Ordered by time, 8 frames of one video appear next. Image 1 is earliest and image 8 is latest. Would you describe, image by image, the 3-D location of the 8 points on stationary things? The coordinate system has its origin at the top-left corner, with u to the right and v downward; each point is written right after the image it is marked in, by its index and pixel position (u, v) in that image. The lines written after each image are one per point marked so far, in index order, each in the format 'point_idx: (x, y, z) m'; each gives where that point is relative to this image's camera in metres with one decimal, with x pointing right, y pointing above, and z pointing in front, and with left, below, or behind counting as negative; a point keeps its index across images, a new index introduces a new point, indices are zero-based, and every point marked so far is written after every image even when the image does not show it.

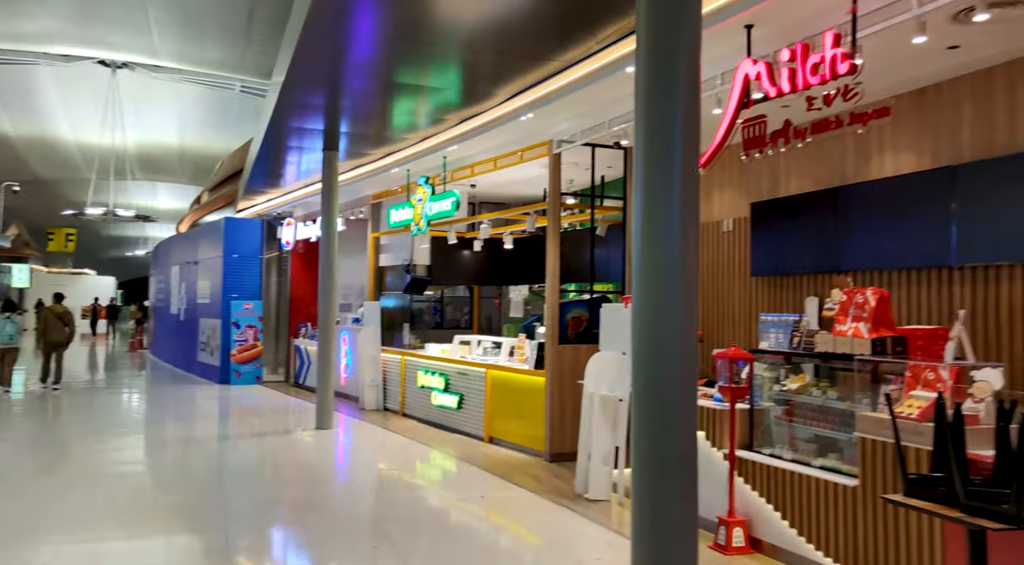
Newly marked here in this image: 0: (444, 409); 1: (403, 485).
0: (-0.7, -1.3, +8.4) m
1: (-0.8, -1.6, +6.5) m
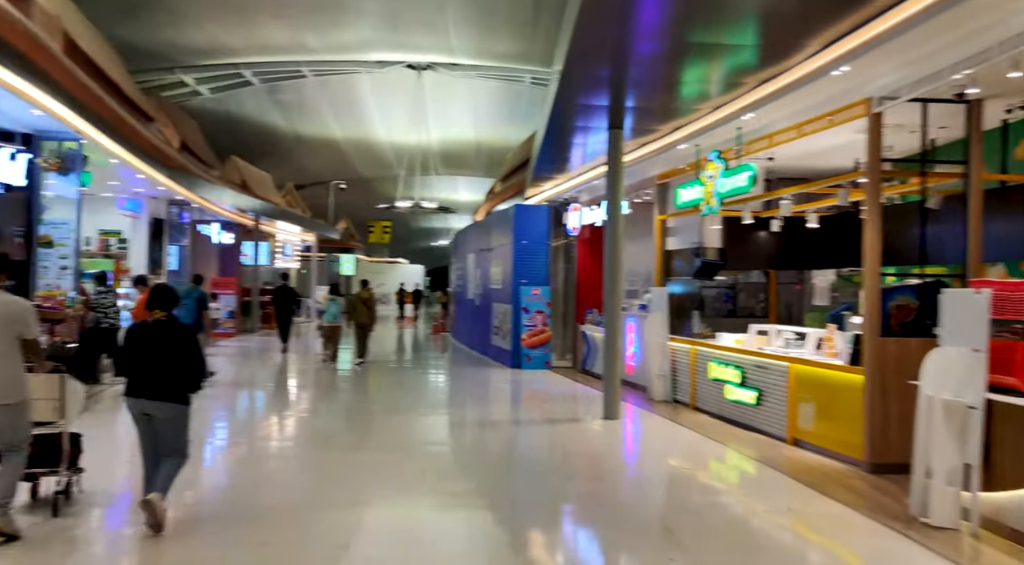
0: (+2.1, -1.1, +7.8) m
1: (+1.3, -1.5, +6.0) m
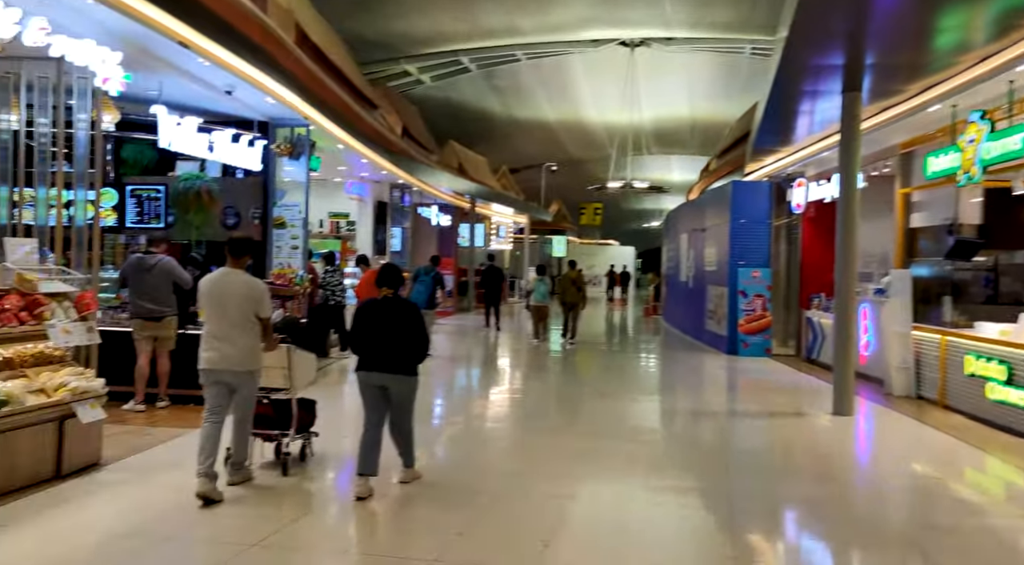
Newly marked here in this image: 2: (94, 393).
0: (+3.9, -1.0, +6.7) m
1: (+2.7, -1.3, +5.2) m
2: (-2.5, -0.7, +5.1) m
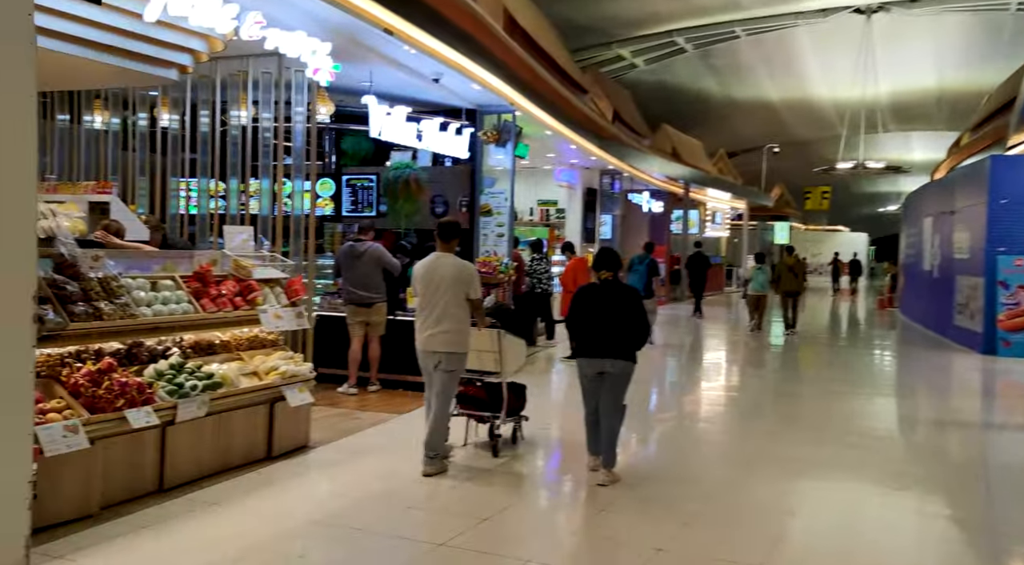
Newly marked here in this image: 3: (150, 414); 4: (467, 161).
0: (+5.4, -0.9, +5.2) m
1: (+3.8, -1.3, +4.0) m
2: (-1.3, -0.6, +5.2) m
3: (-1.8, -0.6, +4.1) m
4: (-0.5, +1.4, +9.7) m
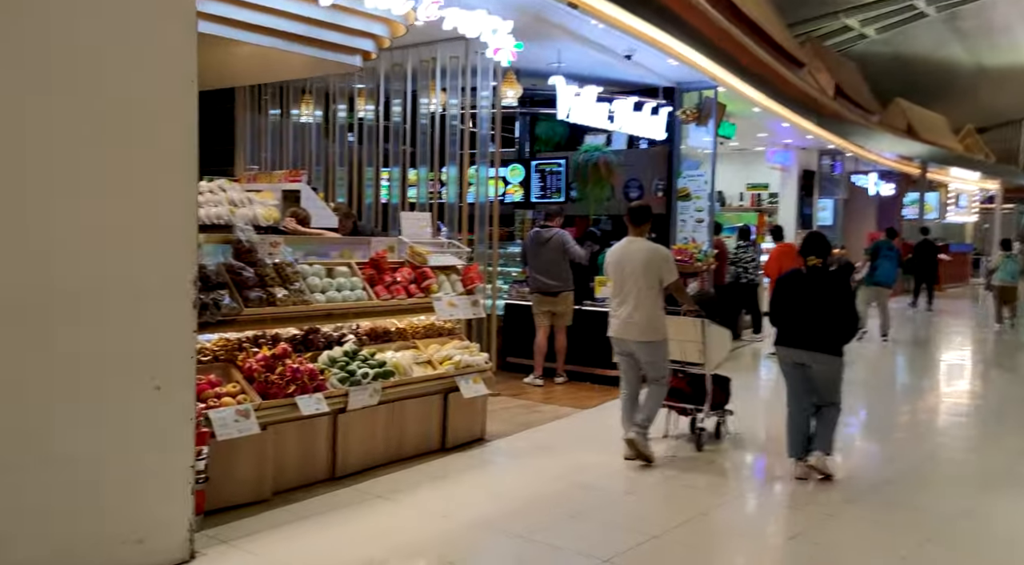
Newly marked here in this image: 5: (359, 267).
0: (+6.2, -0.9, +3.4) m
1: (+4.5, -1.3, +2.6) m
2: (-0.2, -0.5, +5.0) m
3: (-0.9, -0.6, +4.1) m
4: (+1.7, +1.5, +9.2) m
5: (-0.9, +0.1, +4.7) m
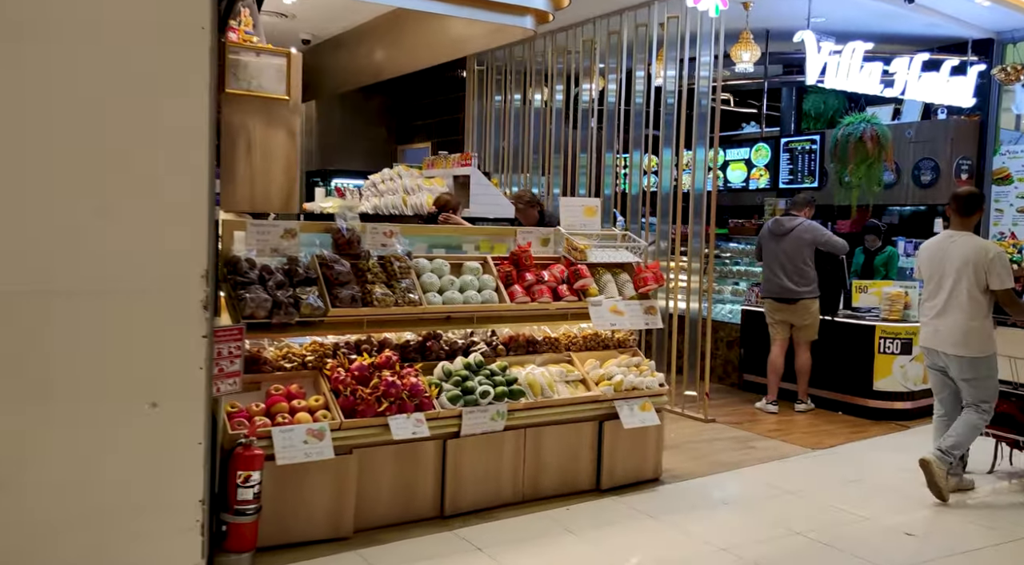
0: (+6.1, -1.1, +0.1) m
1: (+4.1, -1.4, +0.1) m
2: (+0.6, -0.5, +4.0) m
3: (-0.4, -0.6, +3.4) m
4: (+3.9, +1.5, +7.2) m
5: (-0.1, +0.1, +3.9) m
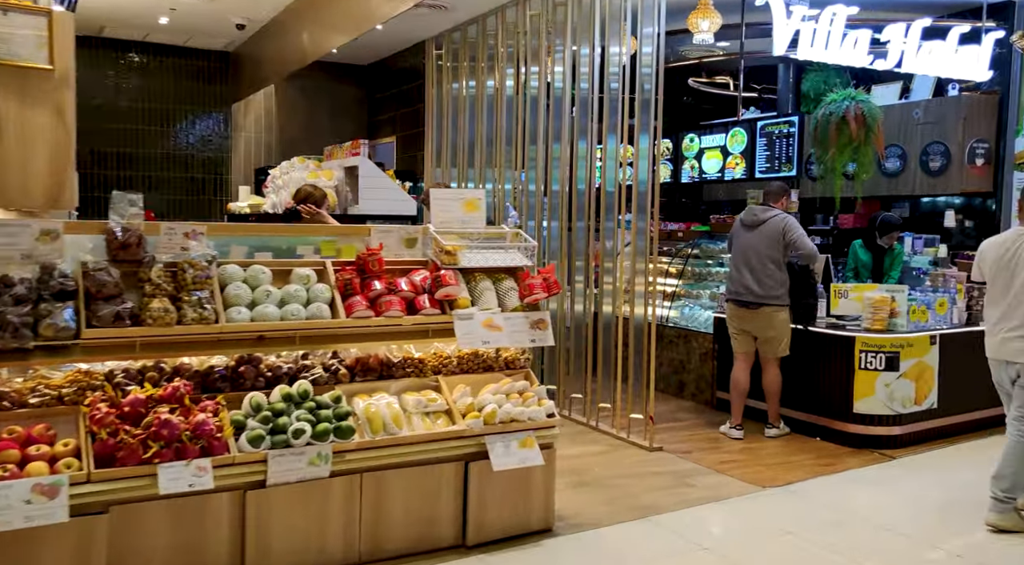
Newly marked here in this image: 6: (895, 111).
0: (+5.2, -1.1, -0.9) m
1: (+3.3, -1.4, -0.8) m
2: (+0.1, -0.5, +3.3) m
3: (-1.0, -0.6, +2.7) m
4: (+3.5, +1.5, +6.3) m
5: (-0.7, +0.1, +3.2) m
6: (+3.1, +1.4, +6.9) m
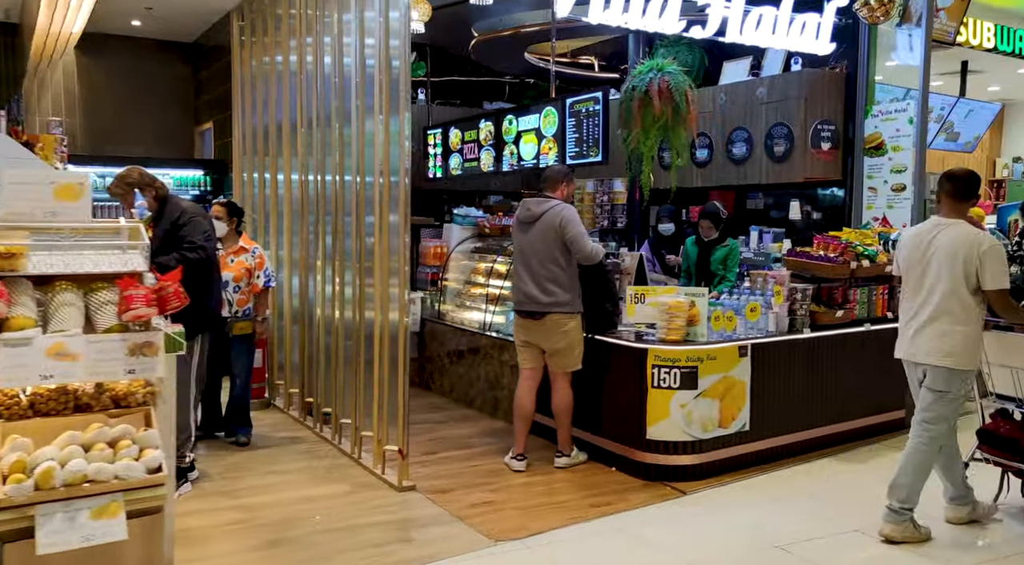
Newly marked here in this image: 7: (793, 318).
0: (+4.2, -1.1, -1.5) m
1: (+2.3, -1.4, -1.5) m
2: (-1.2, -0.6, +2.4) m
3: (-2.2, -0.7, +1.8) m
4: (+2.1, +1.5, +5.6) m
5: (-1.9, 0.0, +2.3) m
6: (+1.7, +1.4, +6.2) m
7: (+1.6, -0.2, +4.6) m
